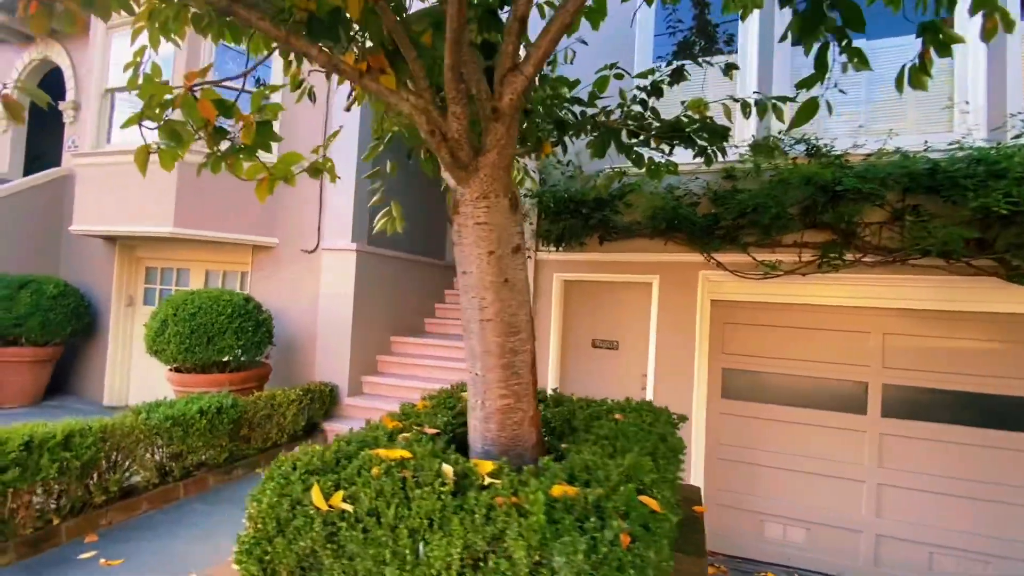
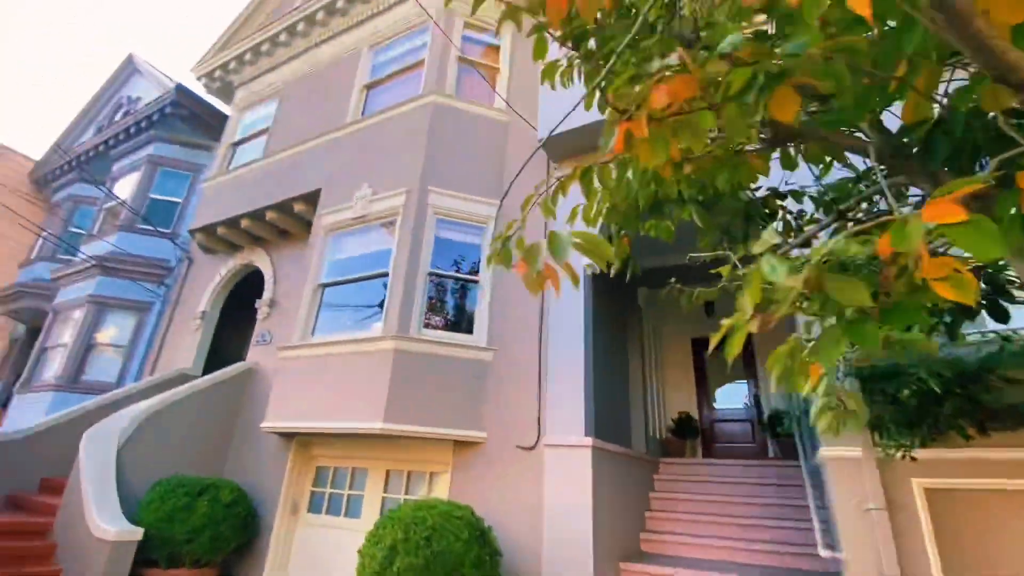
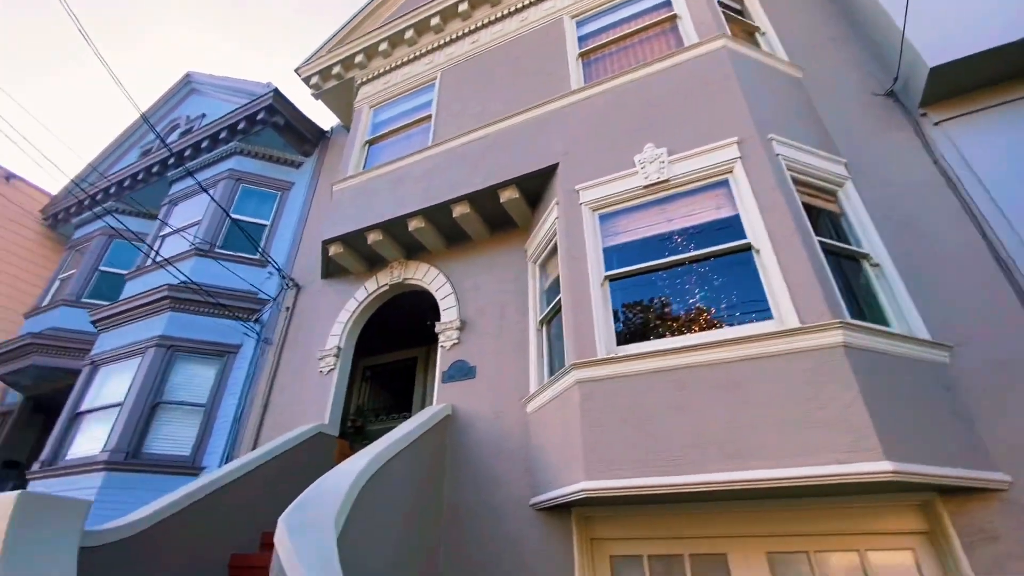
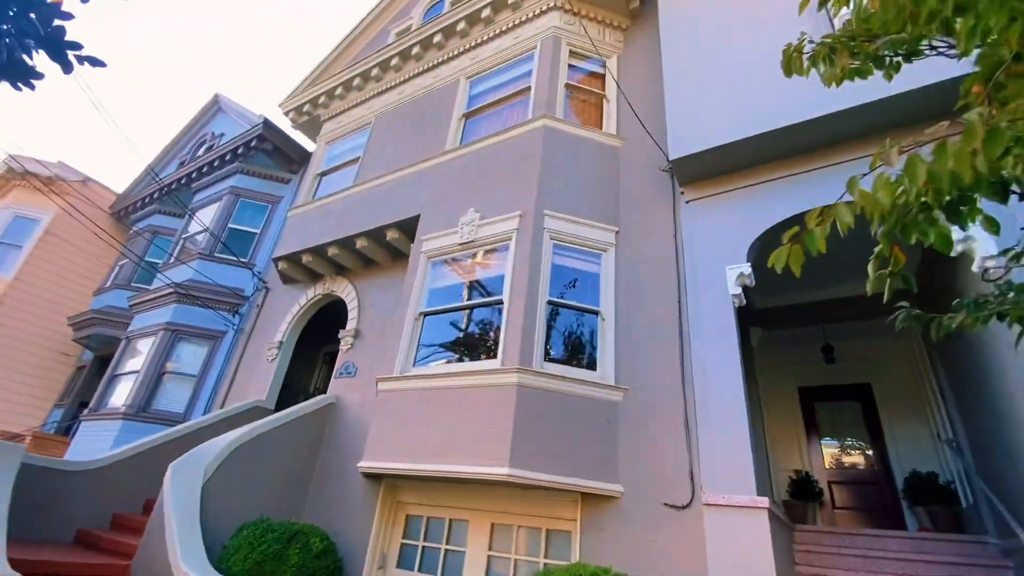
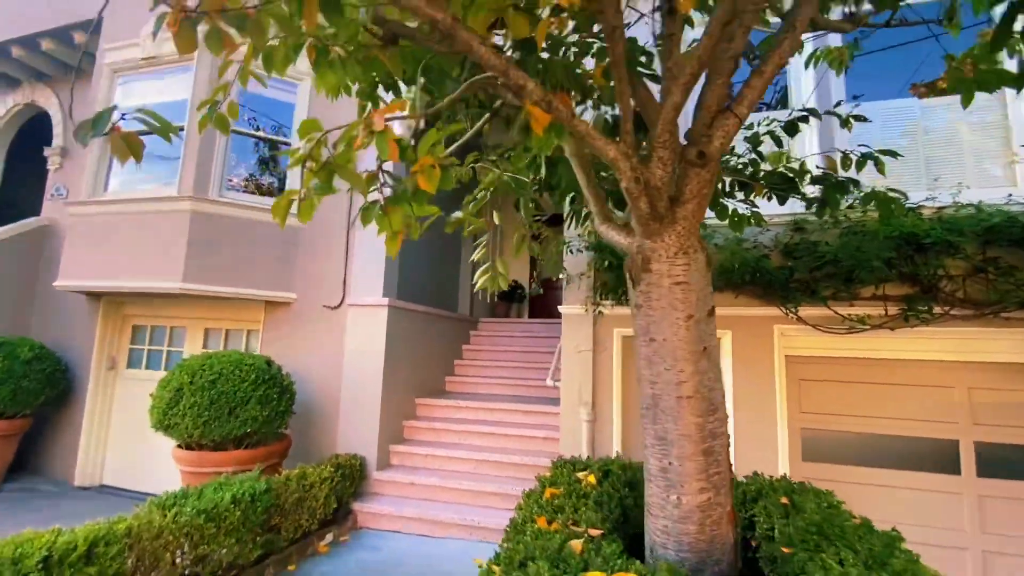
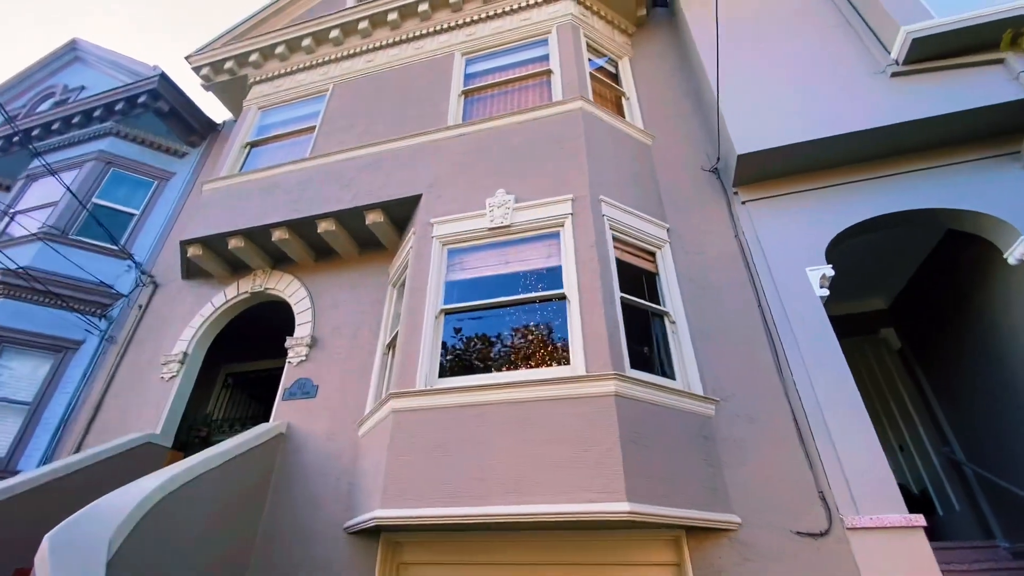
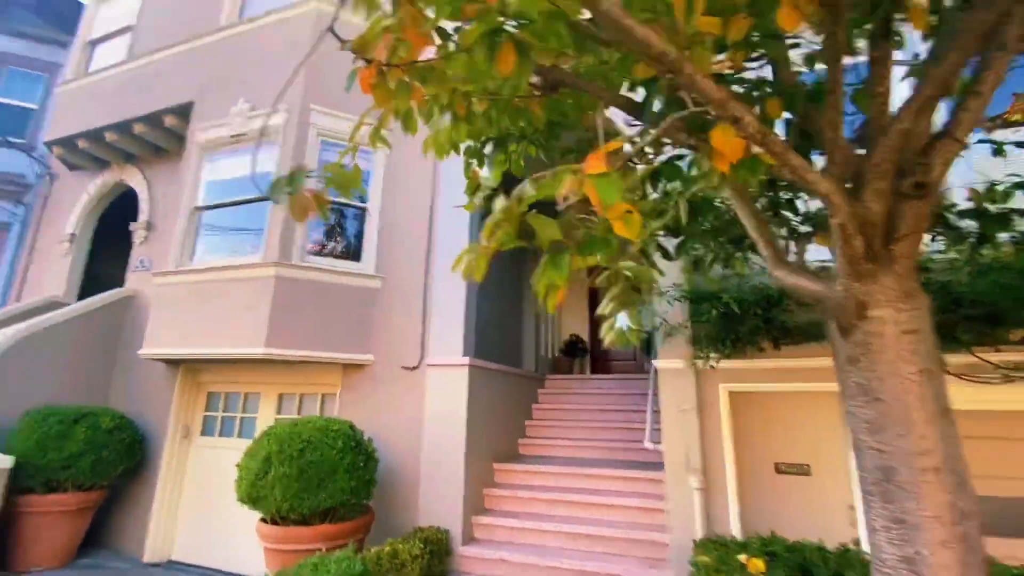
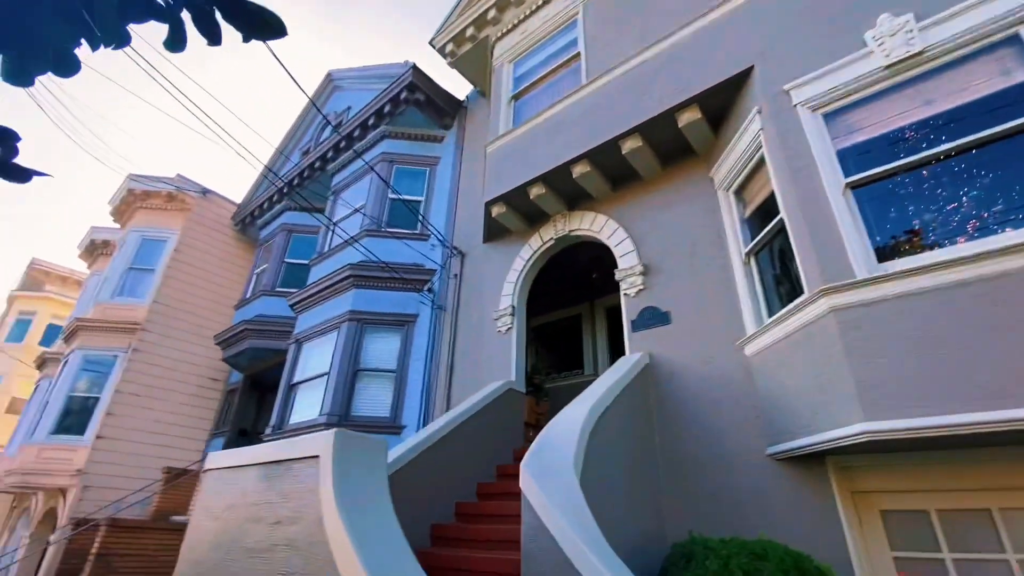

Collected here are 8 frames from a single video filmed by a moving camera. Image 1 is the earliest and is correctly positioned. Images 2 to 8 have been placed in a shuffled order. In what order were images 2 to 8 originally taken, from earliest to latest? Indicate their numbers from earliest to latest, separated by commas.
5, 7, 2, 4, 6, 3, 8
